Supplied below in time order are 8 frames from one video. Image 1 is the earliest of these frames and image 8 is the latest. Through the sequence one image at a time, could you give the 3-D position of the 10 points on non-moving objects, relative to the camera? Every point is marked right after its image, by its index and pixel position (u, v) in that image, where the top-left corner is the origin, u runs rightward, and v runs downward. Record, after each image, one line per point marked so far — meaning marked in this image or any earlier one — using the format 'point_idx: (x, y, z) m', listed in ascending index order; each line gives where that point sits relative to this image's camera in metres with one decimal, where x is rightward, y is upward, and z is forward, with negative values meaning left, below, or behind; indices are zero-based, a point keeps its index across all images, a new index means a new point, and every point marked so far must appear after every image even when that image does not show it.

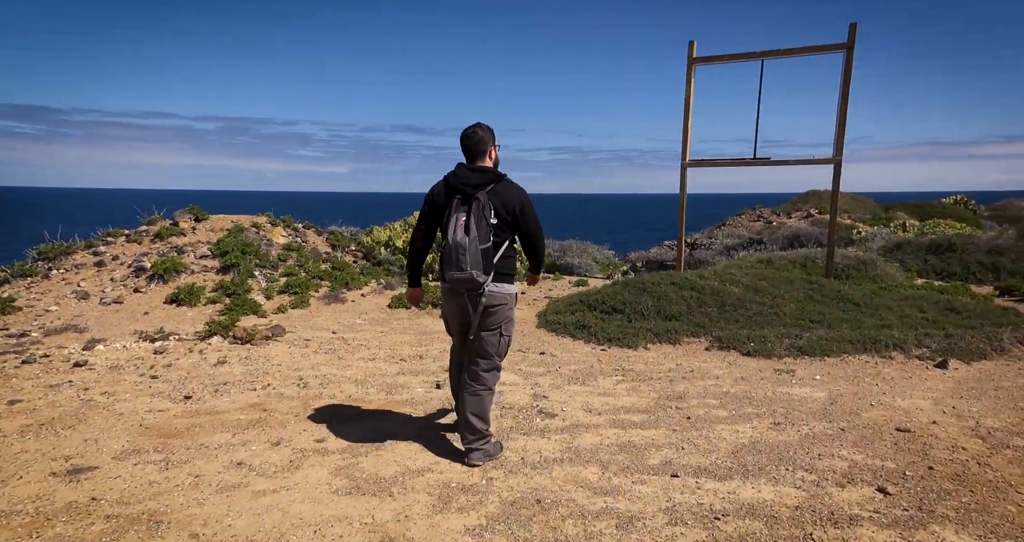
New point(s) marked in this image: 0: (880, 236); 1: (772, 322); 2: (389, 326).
0: (+9.8, +0.9, +19.2) m
1: (+3.4, -0.7, +9.4) m
2: (-1.7, -0.7, +9.6) m
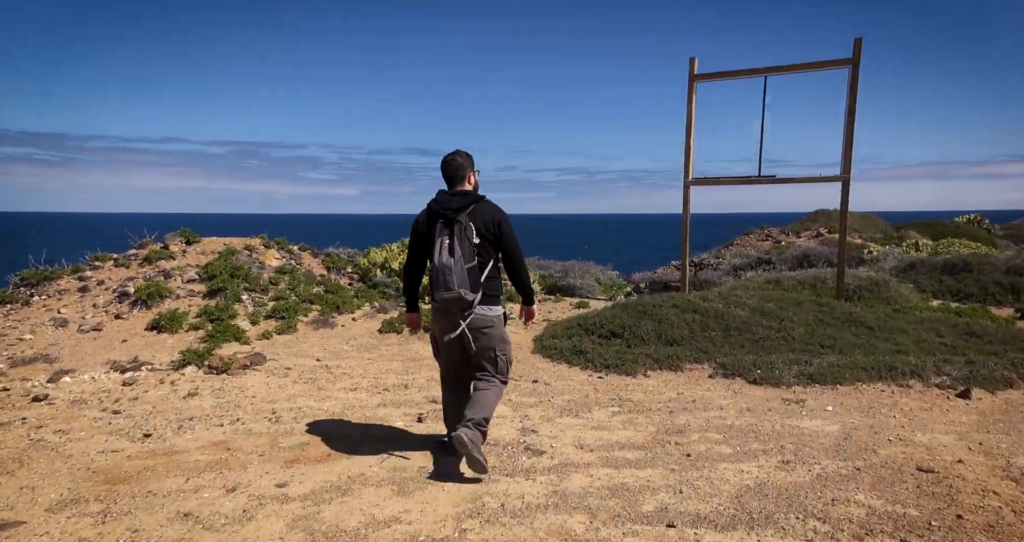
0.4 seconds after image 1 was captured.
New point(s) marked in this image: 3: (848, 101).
0: (+9.8, +0.4, +18.7) m
1: (+3.3, -0.9, +8.9) m
2: (-1.7, -1.1, +9.2) m
3: (+5.6, +2.8, +12.1) m
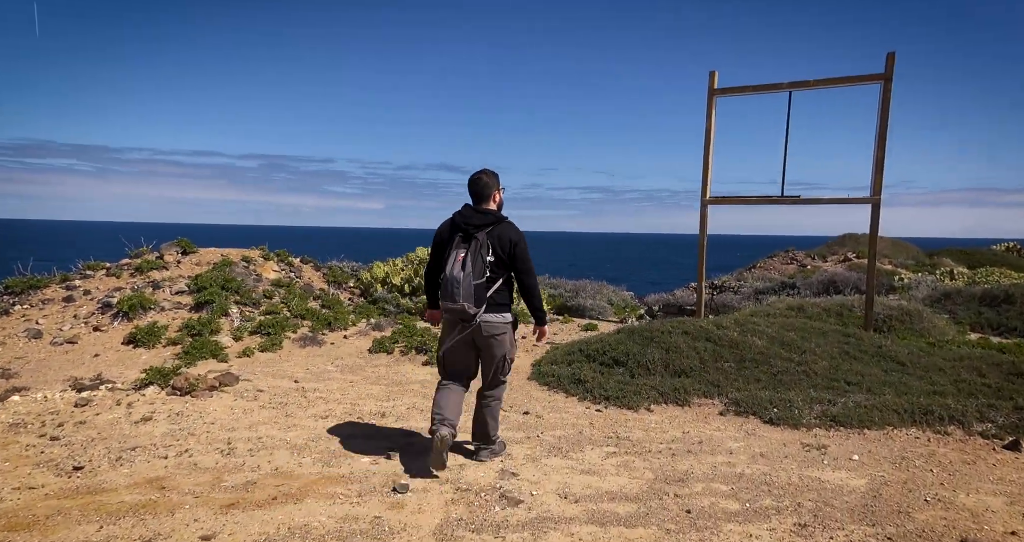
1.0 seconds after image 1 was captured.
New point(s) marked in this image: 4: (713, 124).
0: (+10.1, -0.3, +17.7) m
1: (+3.2, -1.3, +8.1) m
2: (-1.8, -1.3, +8.5) m
3: (+5.8, +2.4, +11.4) m
4: (+3.7, +2.6, +13.0) m
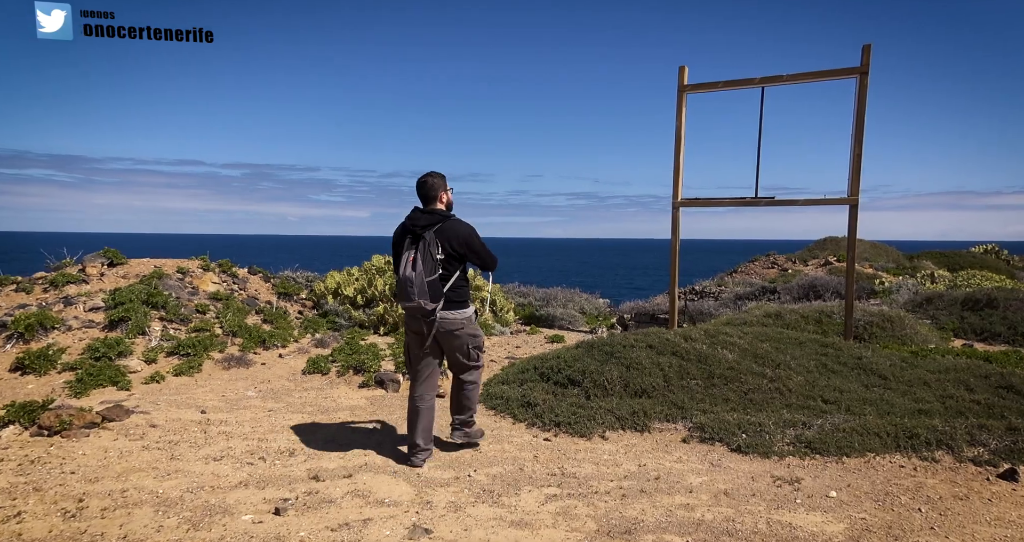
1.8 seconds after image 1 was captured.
0: (+9.2, -0.4, +17.0) m
1: (+2.6, -1.3, +7.3) m
2: (-2.4, -1.4, +7.6) m
3: (+5.1, +2.3, +10.6) m
4: (+2.9, +2.5, +12.2) m
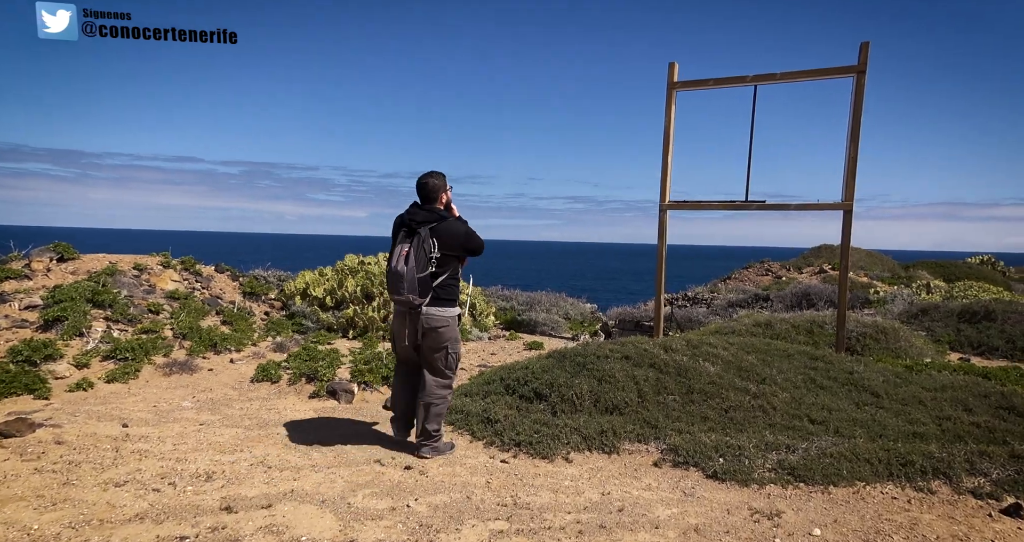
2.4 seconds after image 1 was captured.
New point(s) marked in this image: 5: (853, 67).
0: (+8.8, -0.6, +16.4) m
1: (+2.3, -1.4, +6.7) m
2: (-2.8, -1.4, +7.0) m
3: (+4.7, +2.2, +10.0) m
4: (+2.5, +2.4, +11.6) m
5: (+5.3, +3.2, +11.2) m
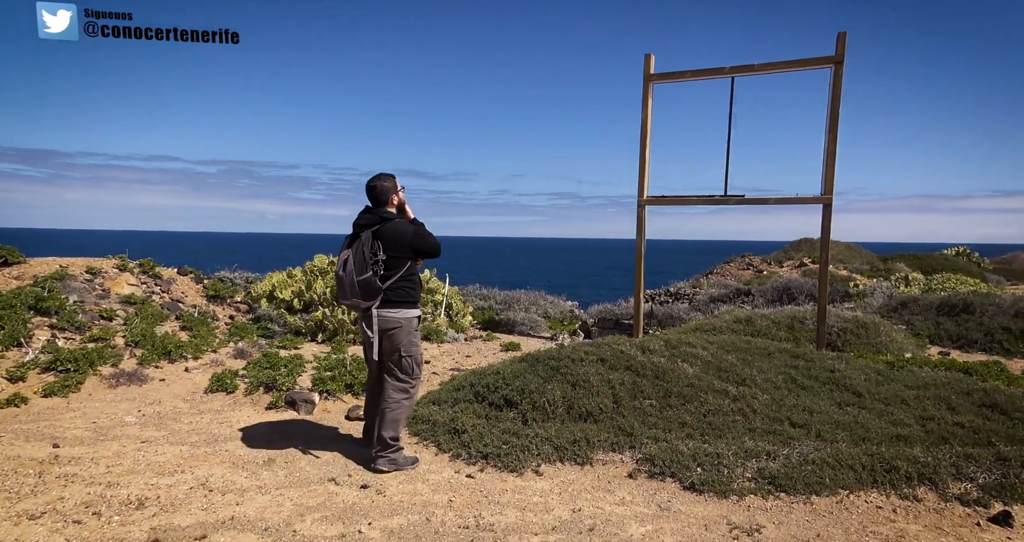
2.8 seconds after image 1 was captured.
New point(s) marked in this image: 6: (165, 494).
0: (+8.3, -0.4, +16.2) m
1: (+2.0, -1.4, +6.3) m
2: (-3.1, -1.4, +6.5) m
3: (+4.3, +2.2, +9.7) m
4: (+2.1, +2.5, +11.2) m
5: (+4.9, +3.3, +10.9) m
6: (-2.3, -1.5, +4.9) m
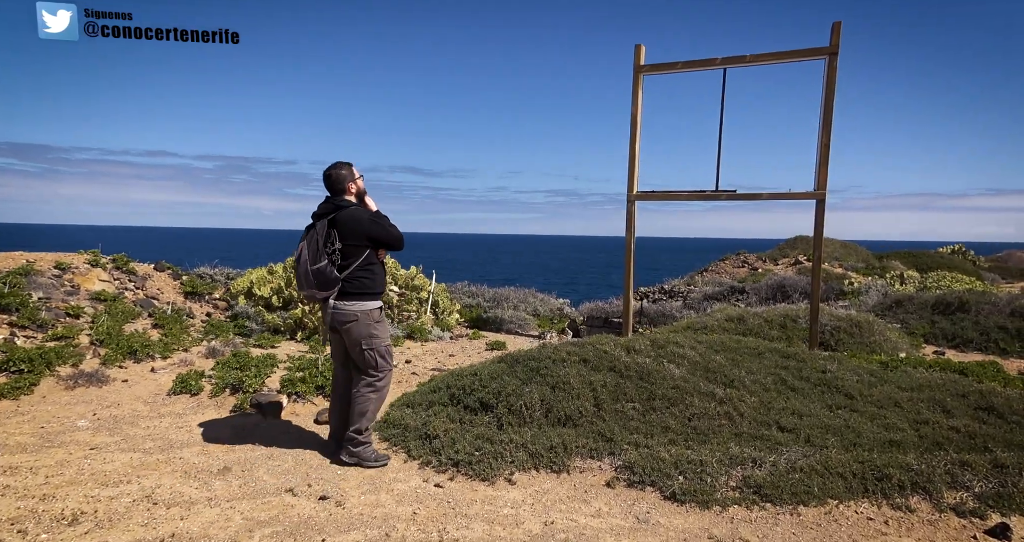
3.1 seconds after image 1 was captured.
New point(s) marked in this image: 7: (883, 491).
0: (+8.0, -0.4, +15.9) m
1: (+1.8, -1.3, +6.0) m
2: (-3.3, -1.4, +6.1) m
3: (+4.1, +2.3, +9.4) m
4: (+1.9, +2.5, +10.9) m
5: (+4.6, +3.3, +10.6) m
6: (-2.5, -1.5, +4.5) m
7: (+2.7, -1.6, +5.2) m
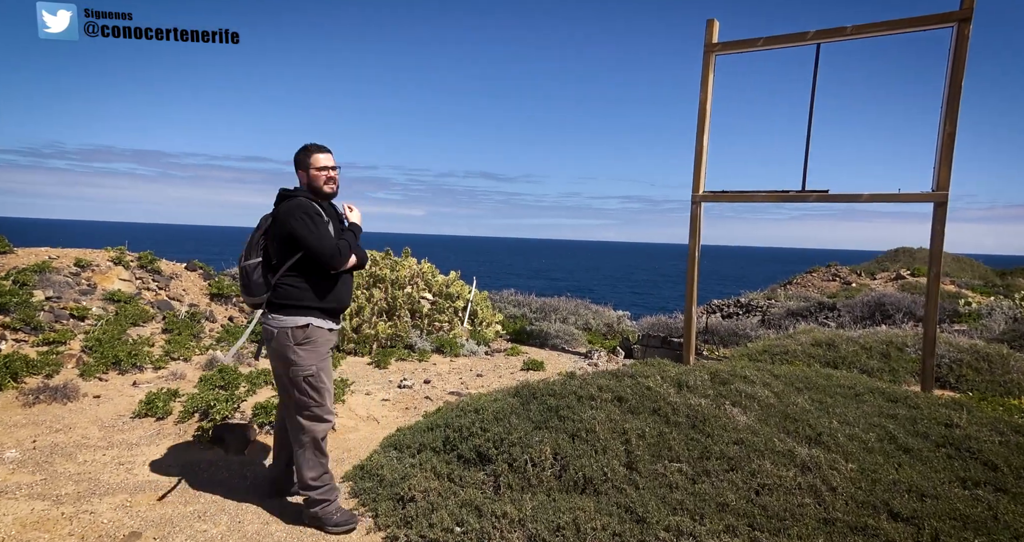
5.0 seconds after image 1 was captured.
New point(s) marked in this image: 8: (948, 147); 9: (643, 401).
0: (+9.1, -0.7, +13.5) m
1: (+1.8, -1.5, +4.3) m
2: (-3.2, -1.4, +5.0) m
3: (+4.5, +2.1, +7.5) m
4: (+2.5, +2.3, +9.2) m
5: (+5.2, +3.1, +8.6) m
6: (-2.7, -1.5, +3.3) m
7: (+2.6, -1.7, +3.4) m
8: (+4.6, +1.4, +7.6) m
9: (+1.0, -1.0, +5.6) m
